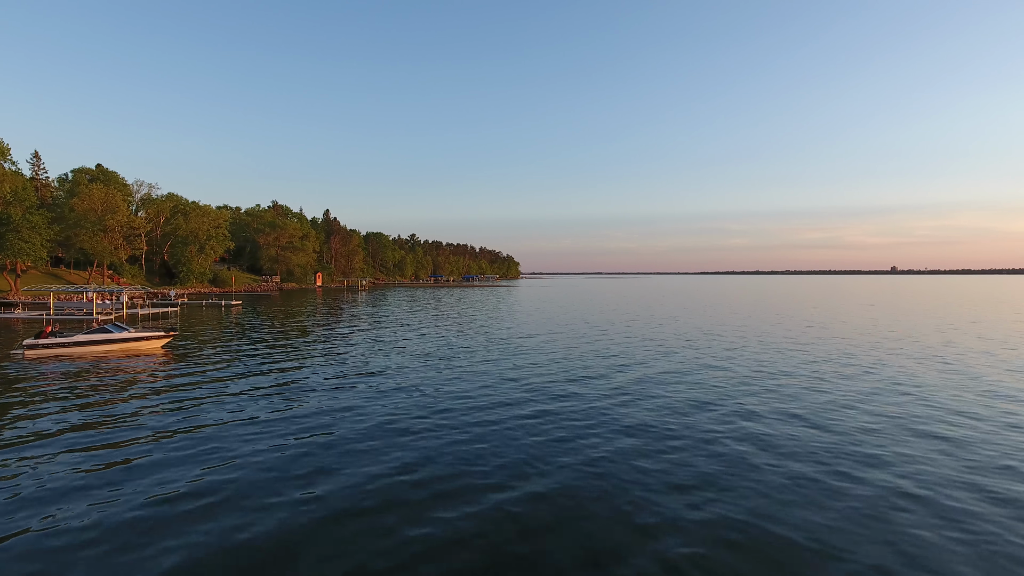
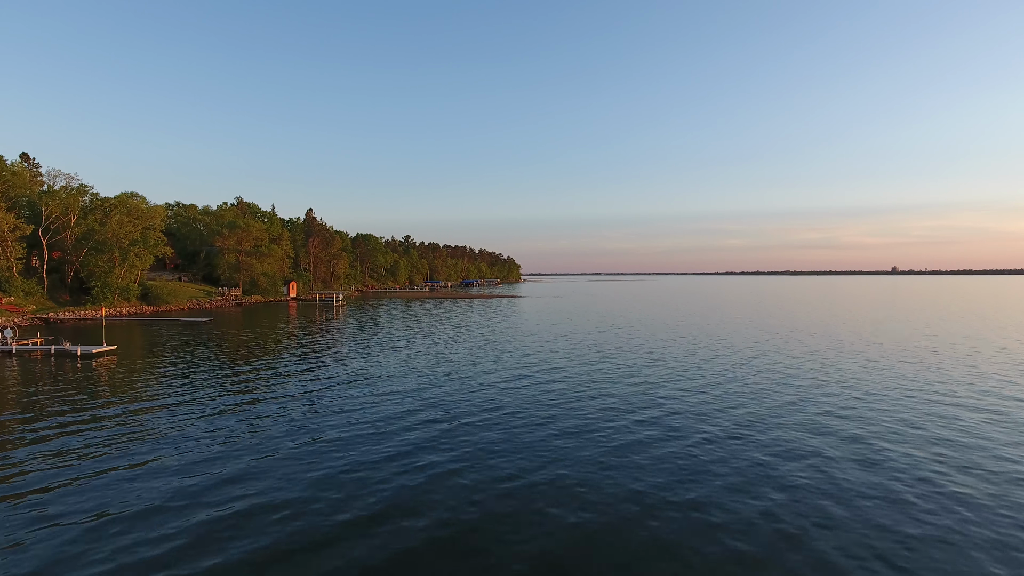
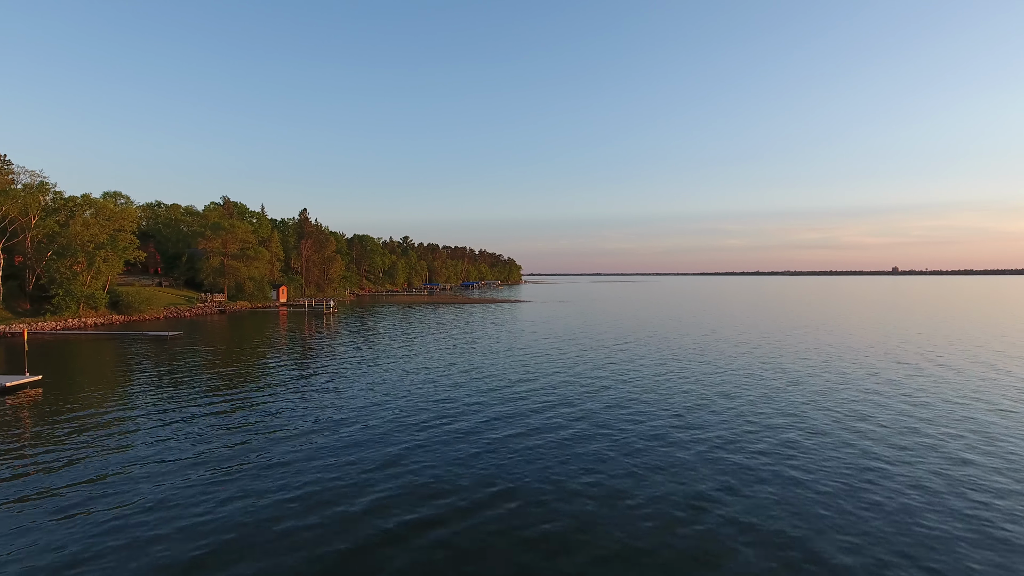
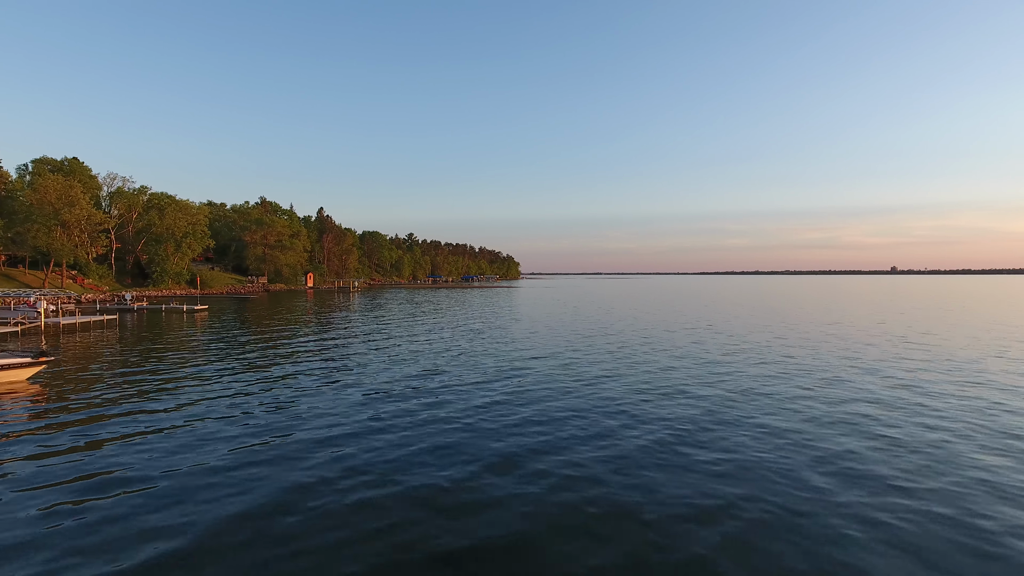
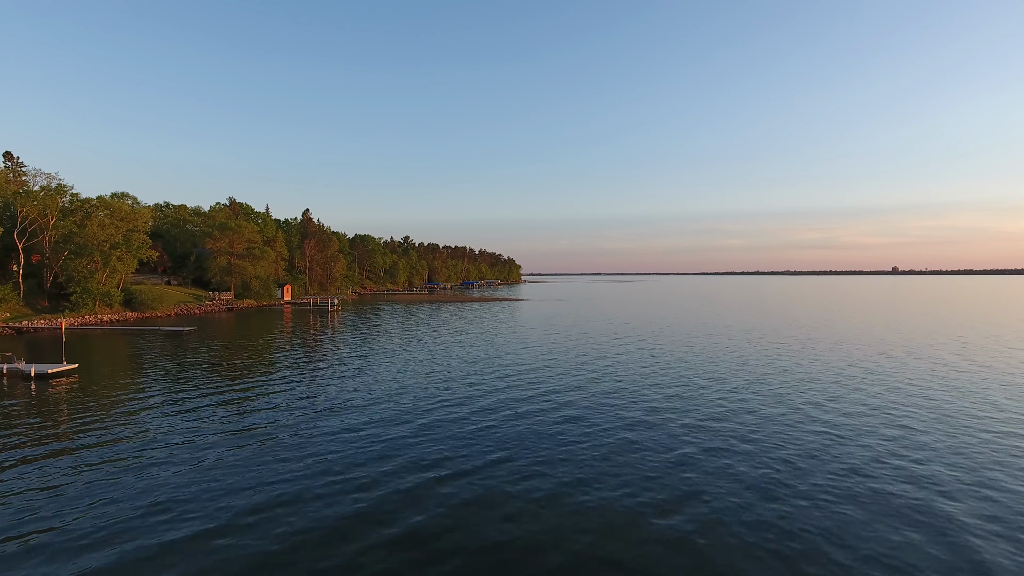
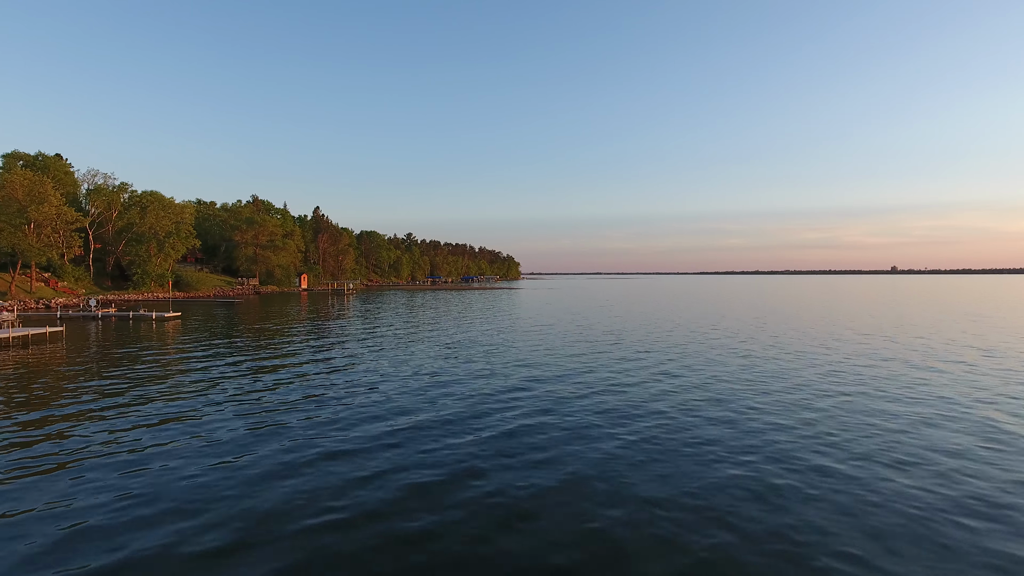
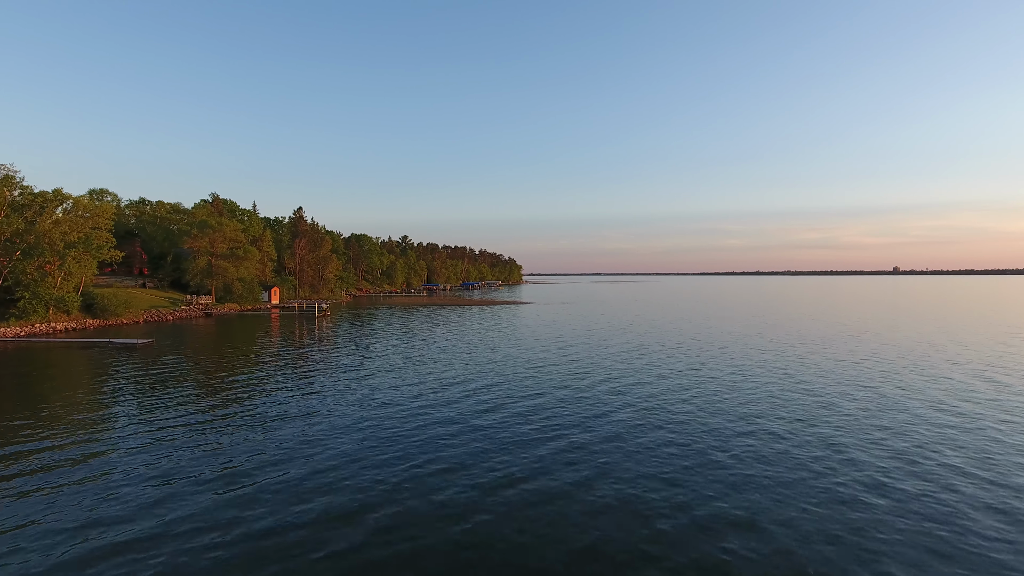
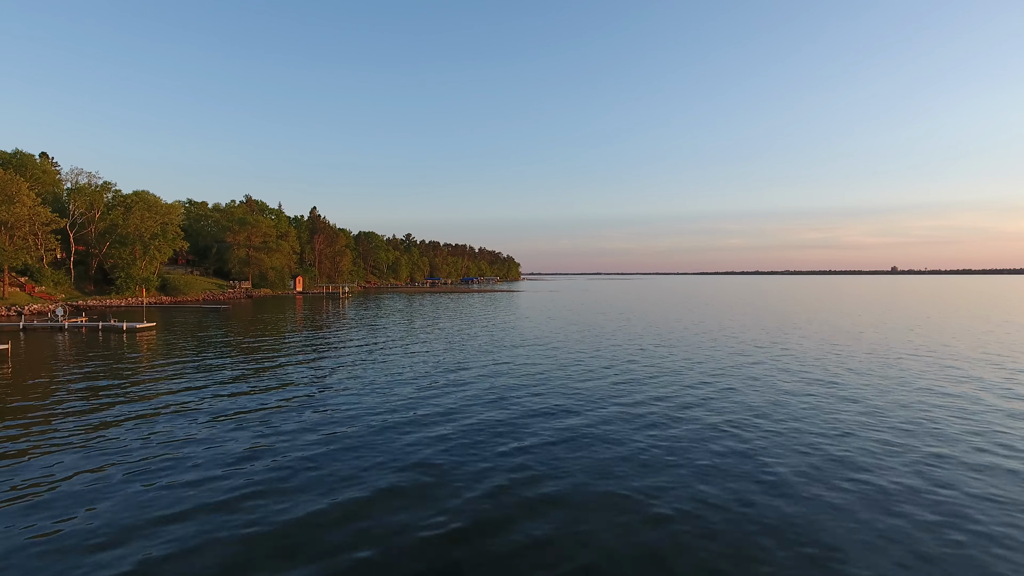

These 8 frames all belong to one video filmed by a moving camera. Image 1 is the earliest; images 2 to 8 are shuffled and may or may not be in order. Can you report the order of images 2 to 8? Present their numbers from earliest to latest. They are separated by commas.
4, 6, 8, 2, 5, 3, 7
